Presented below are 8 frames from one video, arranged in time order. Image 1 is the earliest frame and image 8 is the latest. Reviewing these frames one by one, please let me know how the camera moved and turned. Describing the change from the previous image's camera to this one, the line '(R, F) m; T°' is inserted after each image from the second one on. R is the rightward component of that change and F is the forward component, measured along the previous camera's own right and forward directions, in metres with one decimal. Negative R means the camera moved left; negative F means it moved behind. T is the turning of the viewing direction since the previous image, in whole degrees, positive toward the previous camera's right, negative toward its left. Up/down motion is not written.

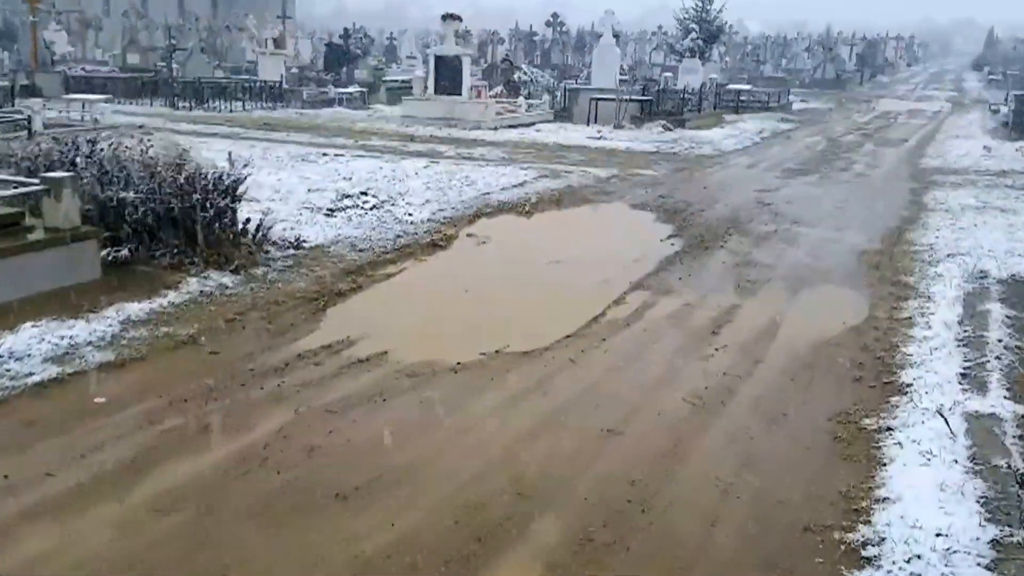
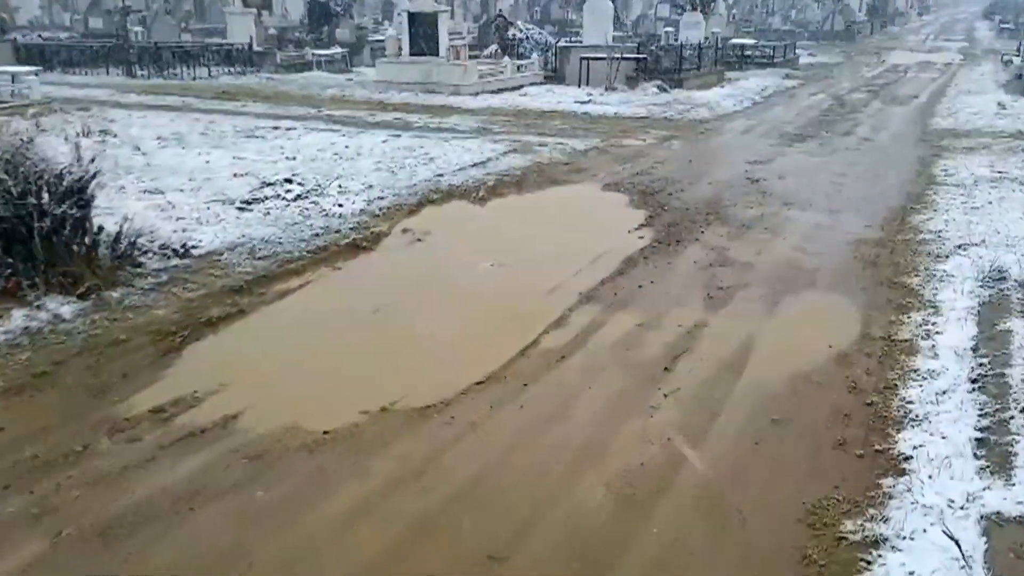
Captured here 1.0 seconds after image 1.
(+0.8, +1.6) m; -1°
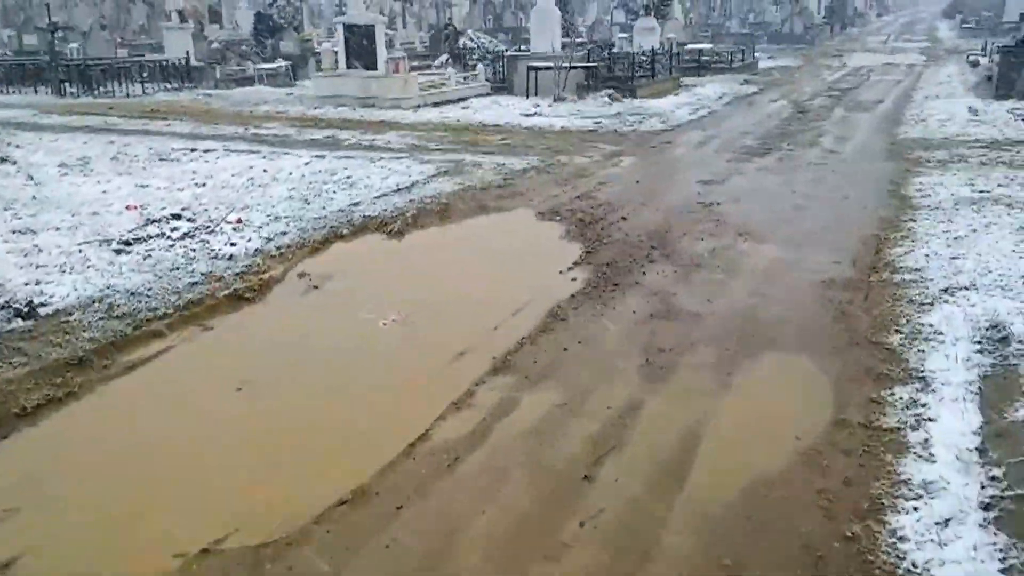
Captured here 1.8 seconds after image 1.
(+0.6, +1.5) m; +2°
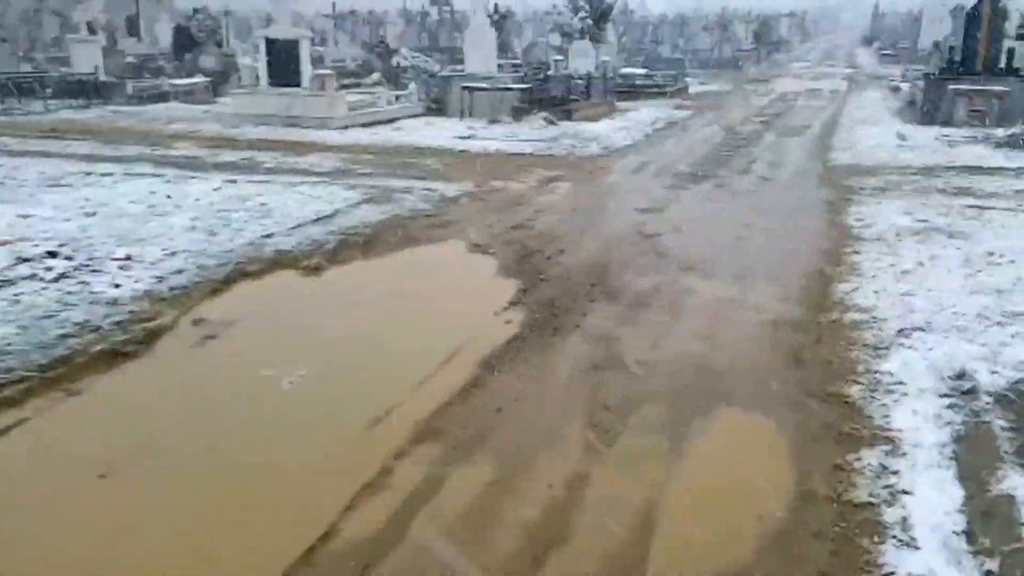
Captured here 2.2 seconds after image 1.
(+0.1, +0.7) m; +5°
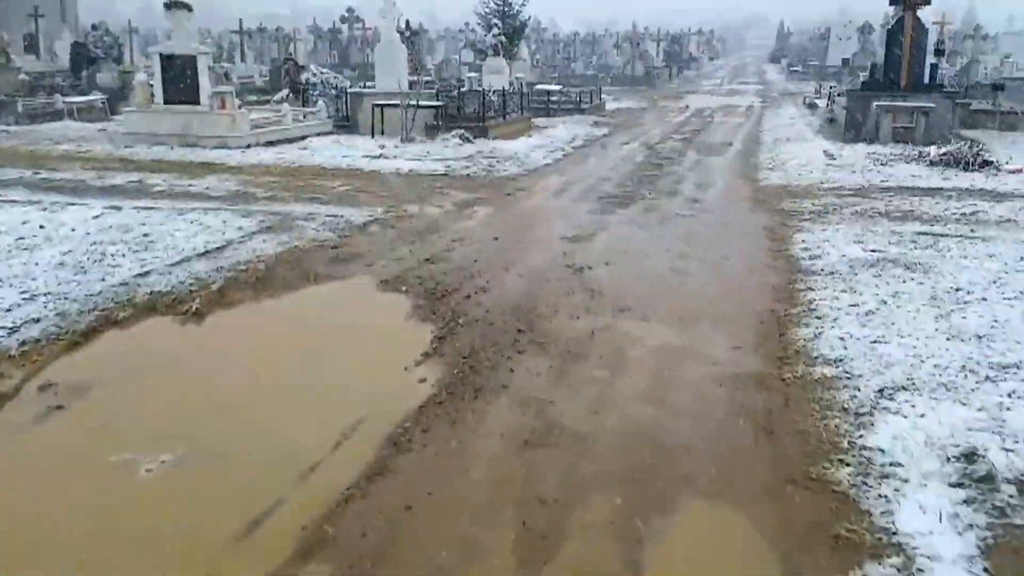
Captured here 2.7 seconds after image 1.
(+0.1, +1.3) m; +6°
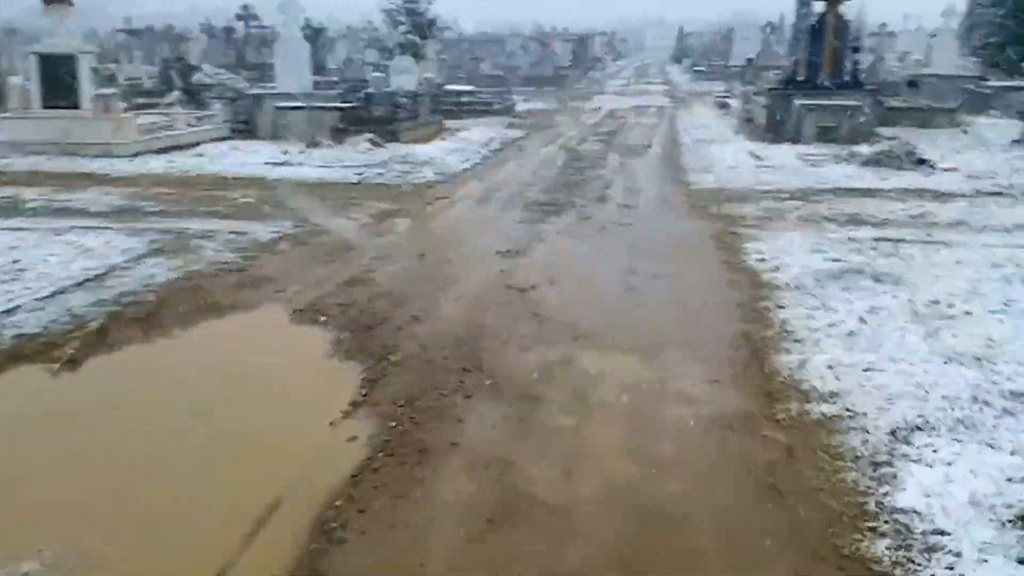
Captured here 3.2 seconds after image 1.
(-0.2, +1.0) m; +6°
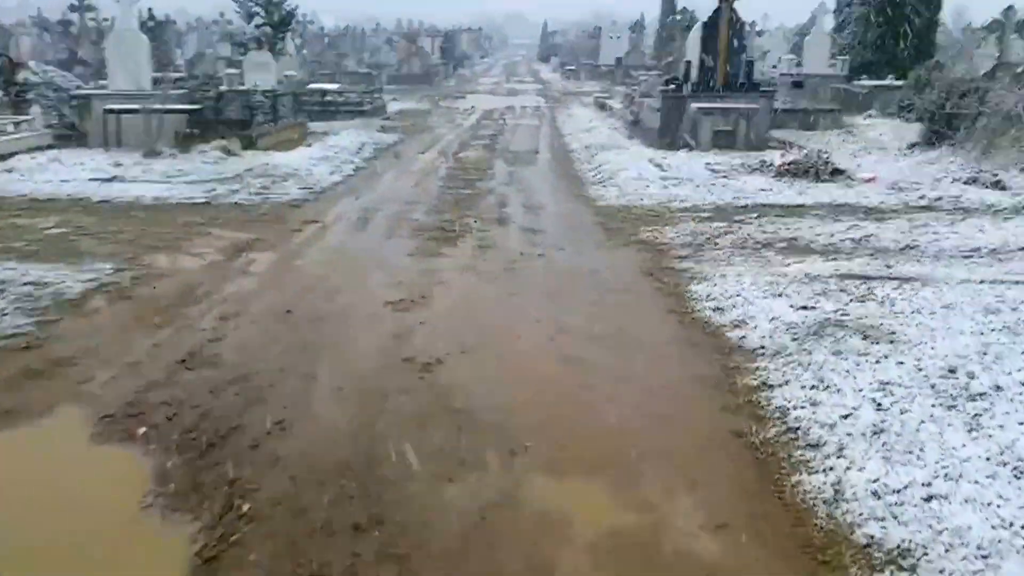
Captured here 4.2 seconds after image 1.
(-0.2, +2.0) m; +9°
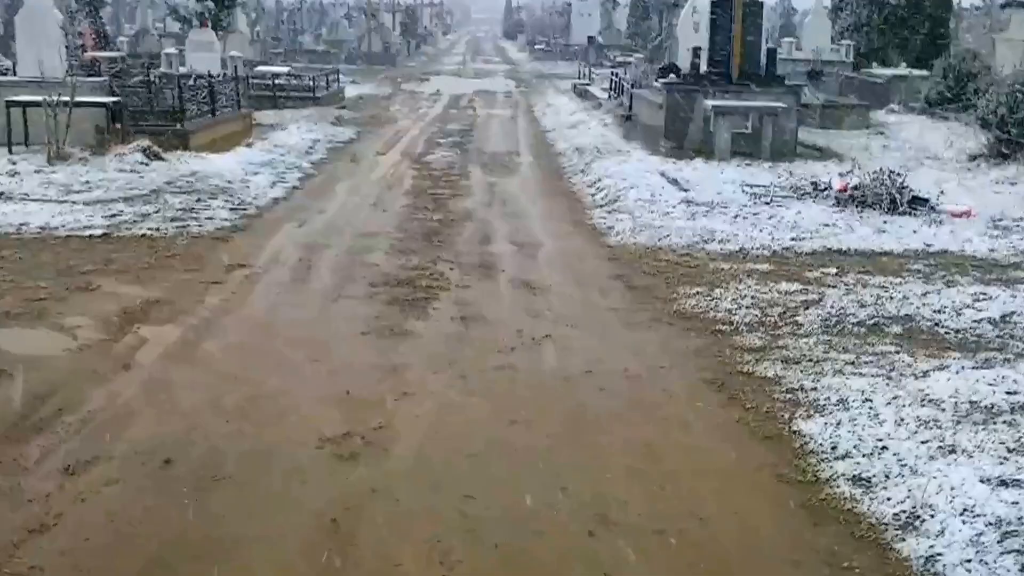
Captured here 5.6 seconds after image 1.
(-0.3, +3.1) m; +2°
